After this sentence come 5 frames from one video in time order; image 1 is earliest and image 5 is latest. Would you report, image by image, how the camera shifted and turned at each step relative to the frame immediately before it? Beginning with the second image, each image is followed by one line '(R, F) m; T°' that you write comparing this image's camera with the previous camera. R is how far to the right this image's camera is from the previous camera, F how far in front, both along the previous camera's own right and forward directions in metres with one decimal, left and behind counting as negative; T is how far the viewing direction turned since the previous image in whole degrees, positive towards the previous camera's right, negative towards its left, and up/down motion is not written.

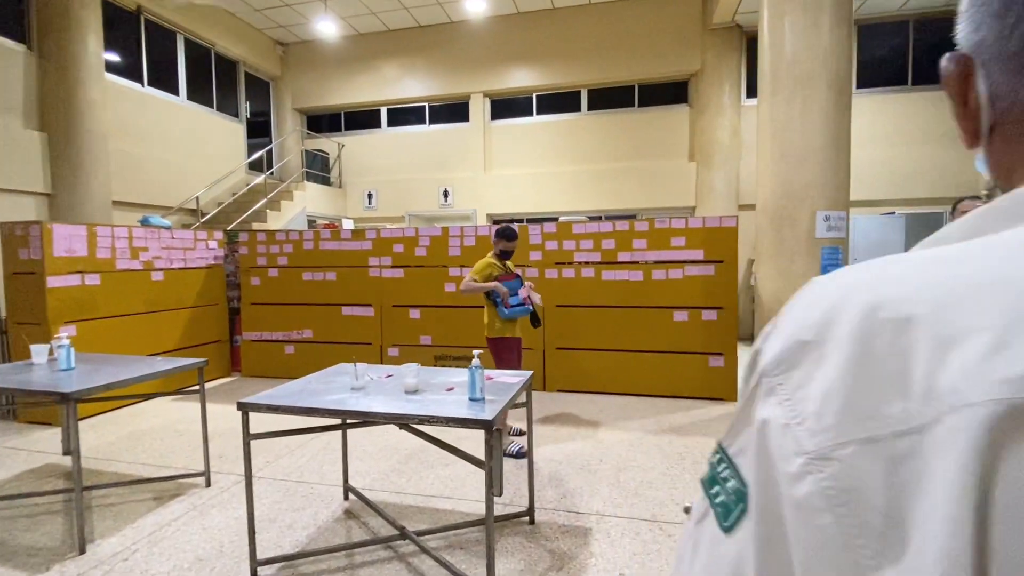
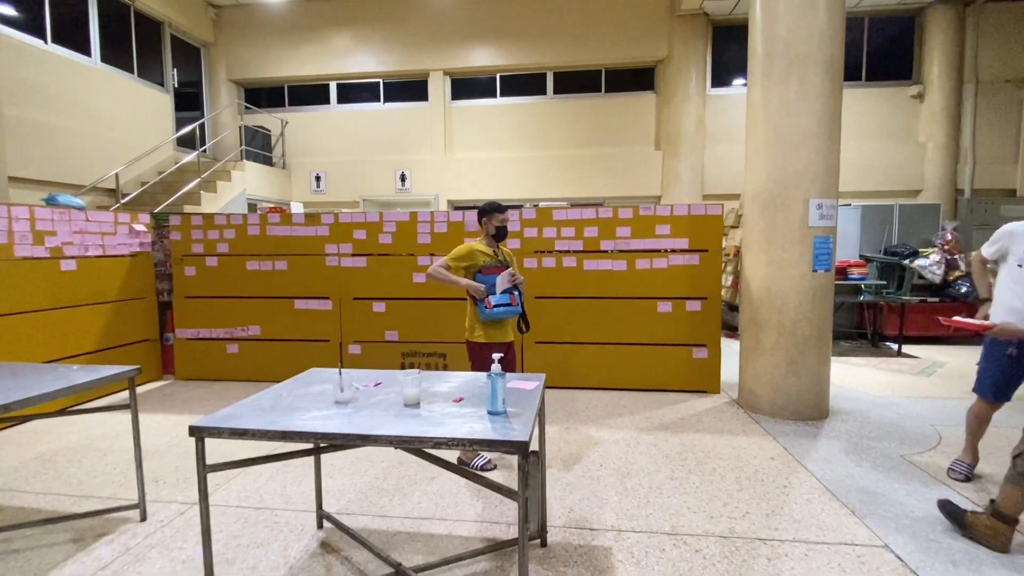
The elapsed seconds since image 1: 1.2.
(-0.3, +0.4) m; +6°
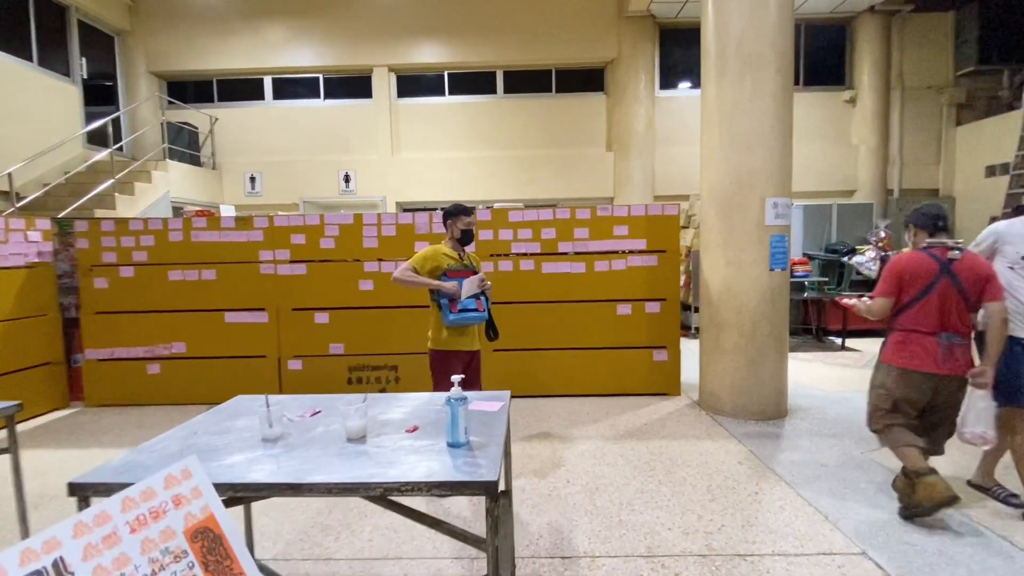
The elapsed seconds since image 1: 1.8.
(0.0, +0.2) m; +6°
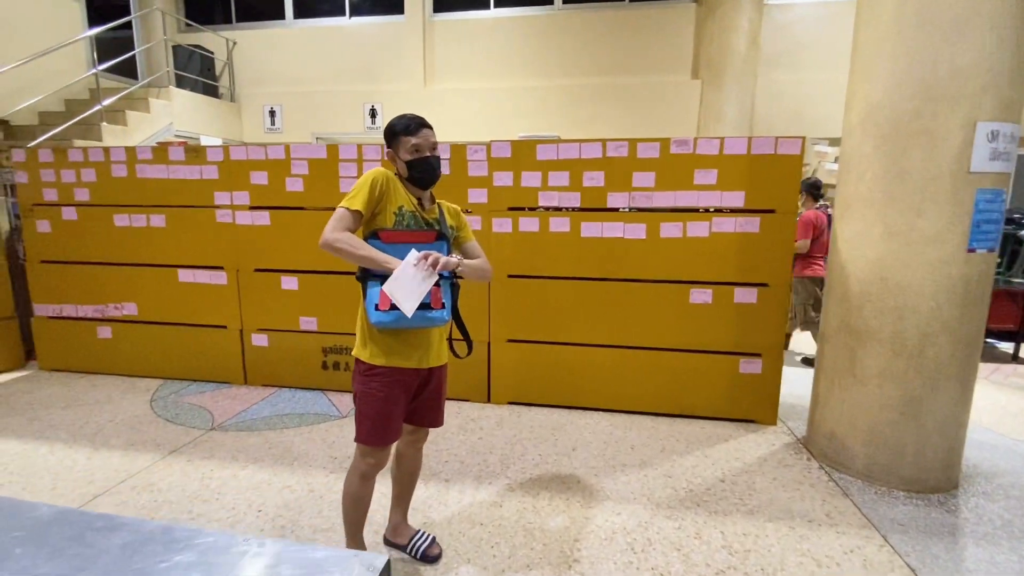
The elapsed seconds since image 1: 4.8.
(+0.3, +1.3) m; -8°
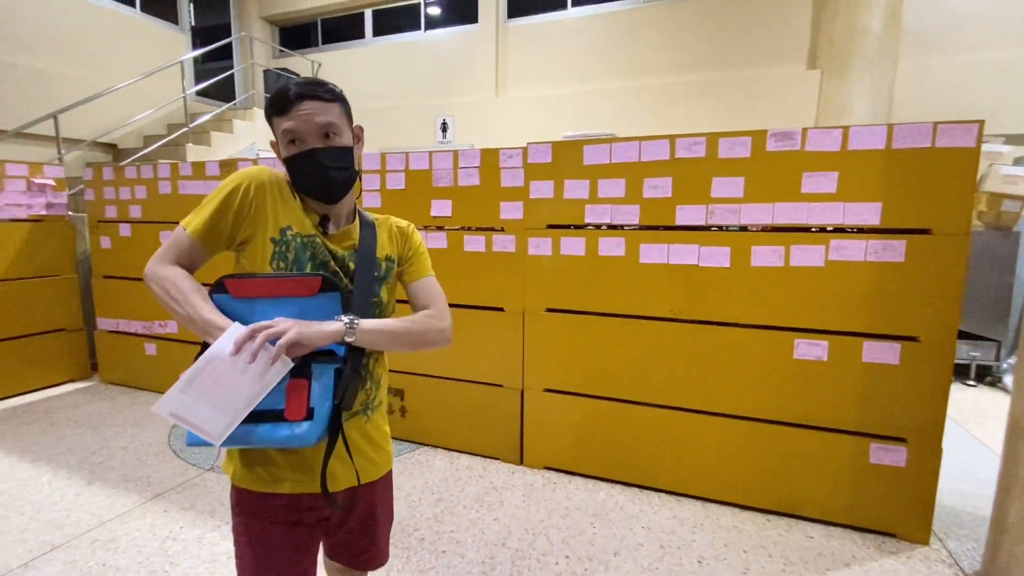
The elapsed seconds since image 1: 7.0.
(+0.3, +0.7) m; -11°
